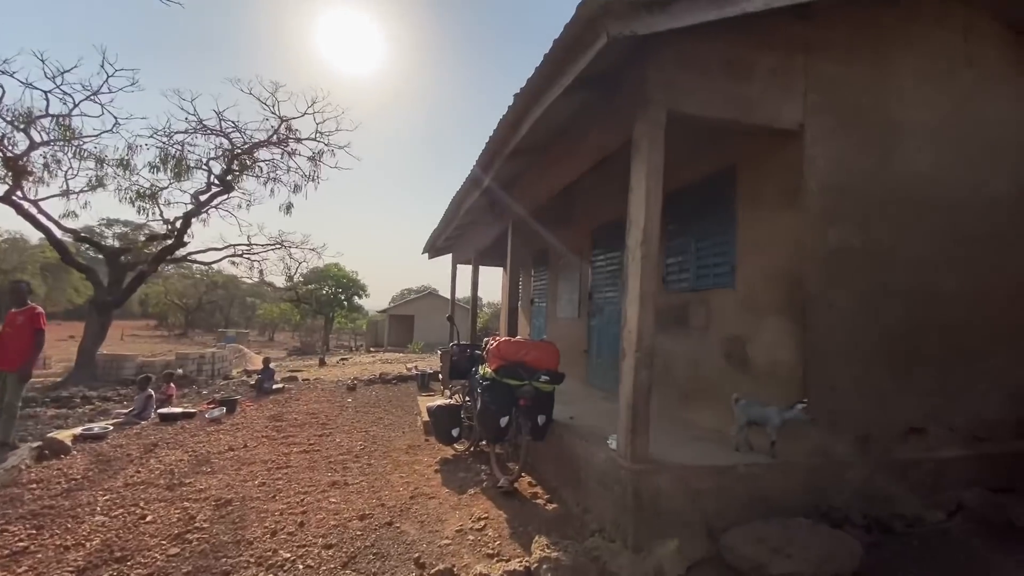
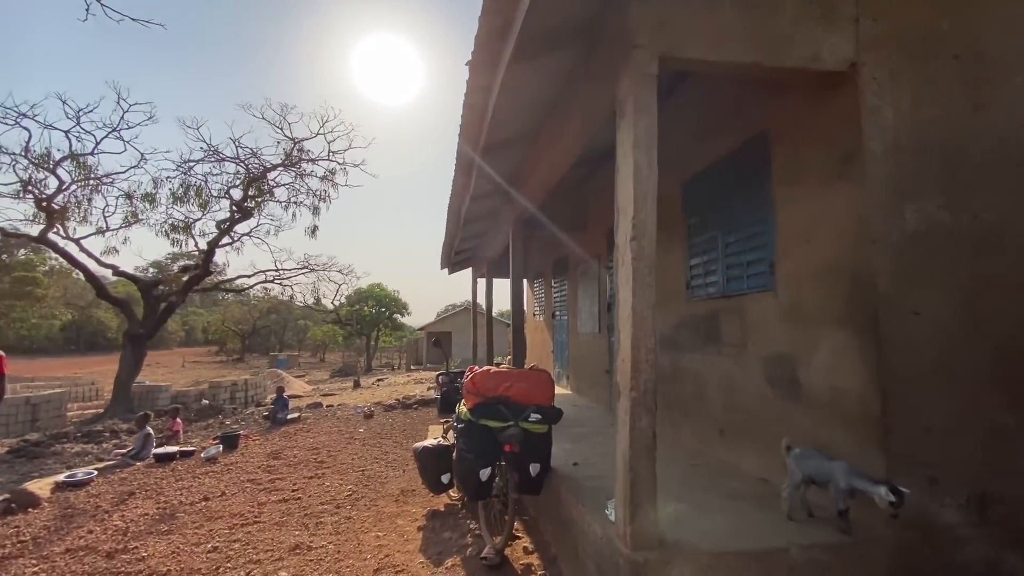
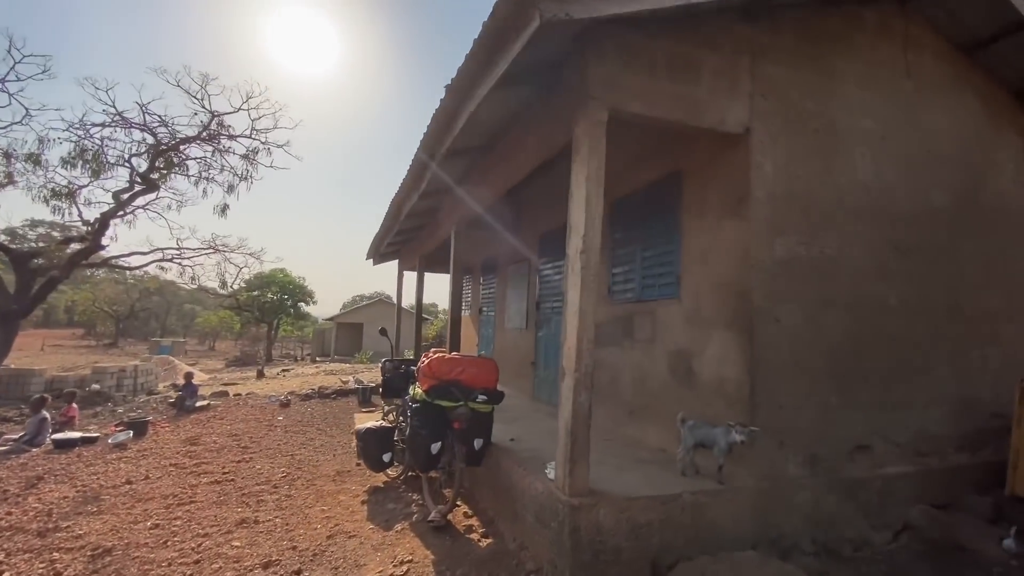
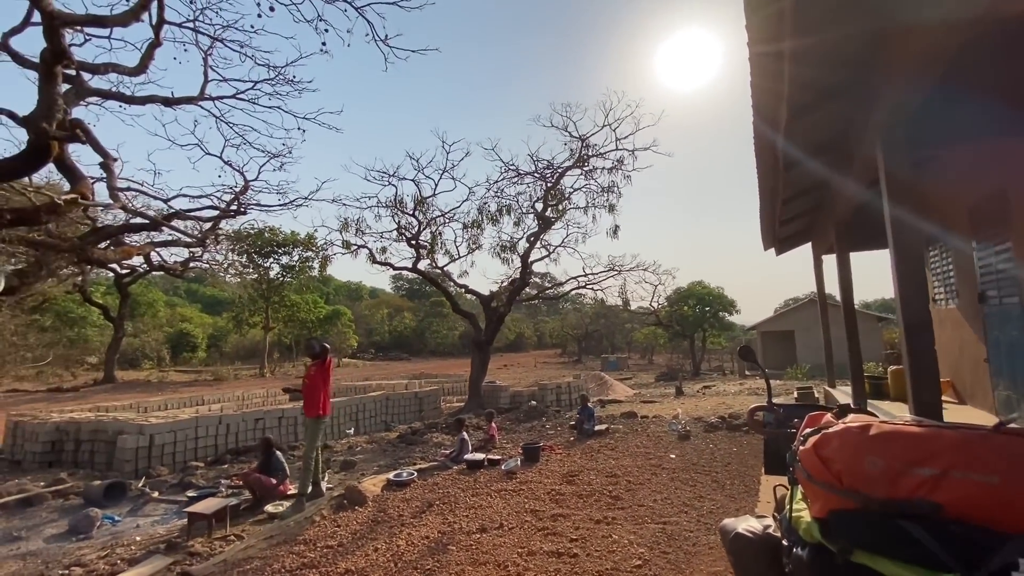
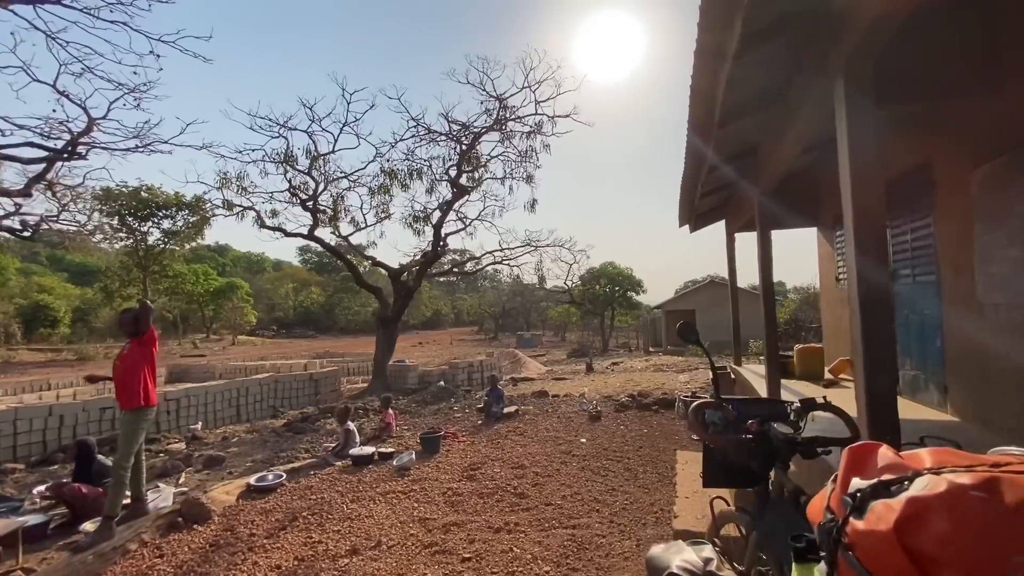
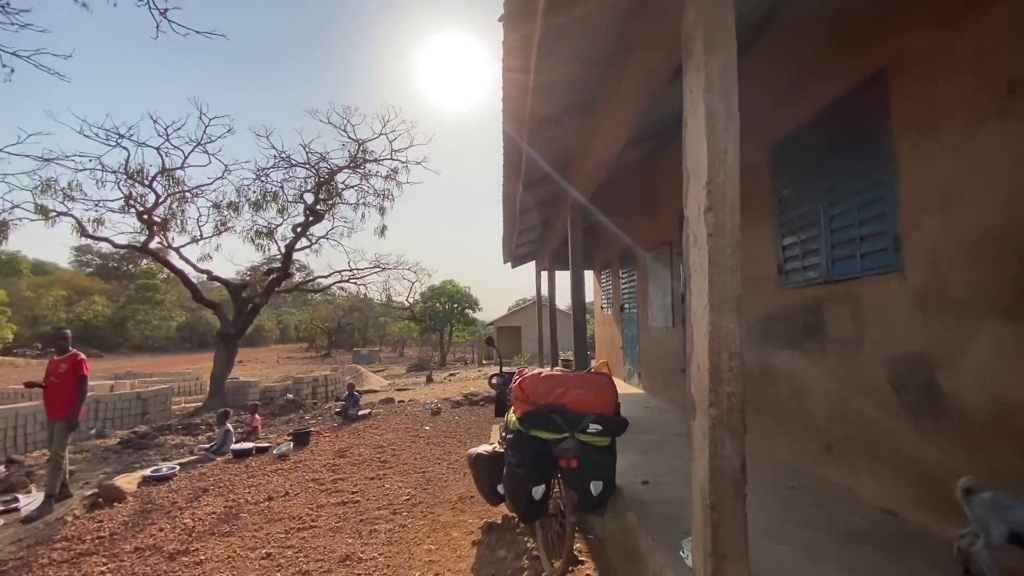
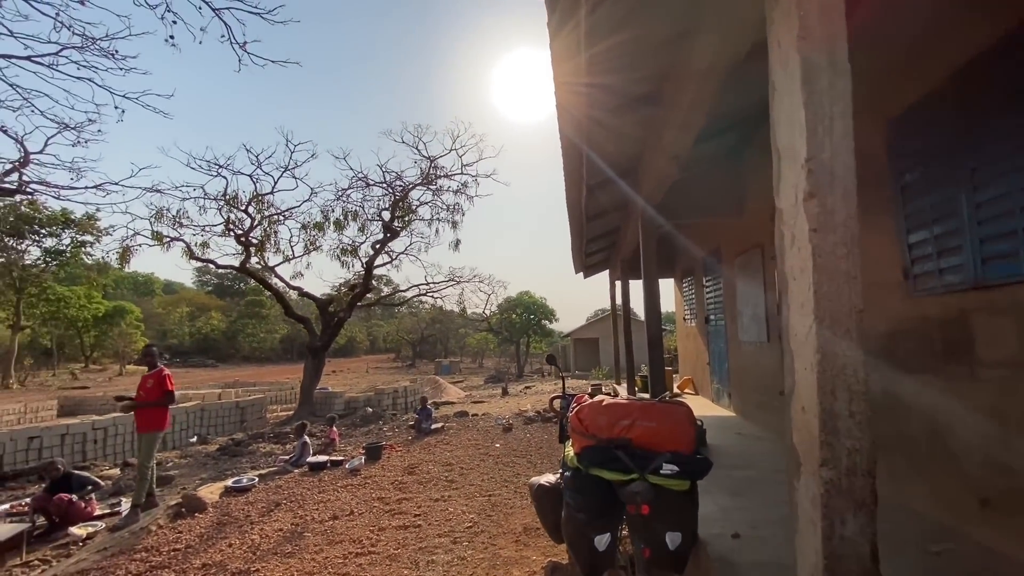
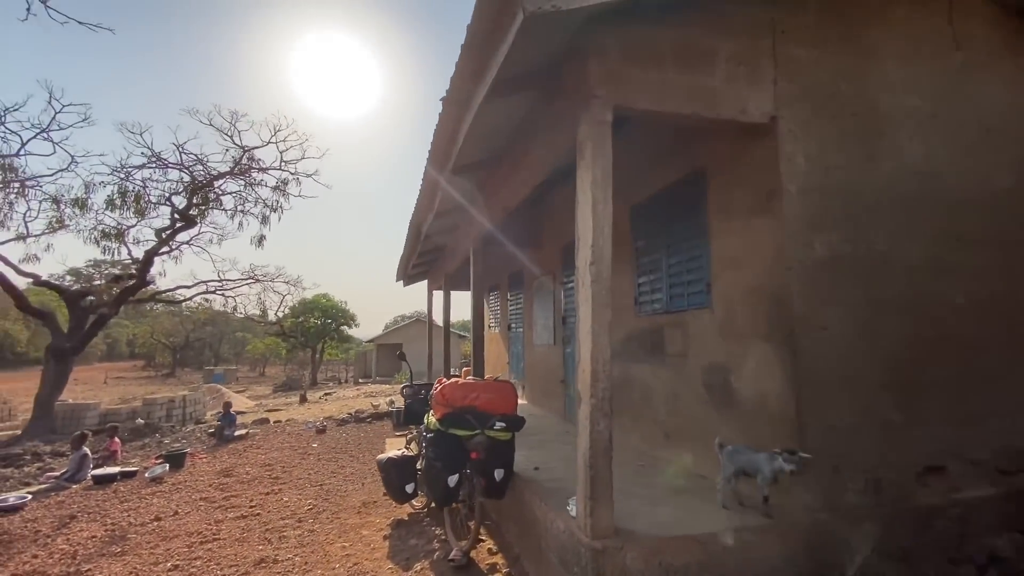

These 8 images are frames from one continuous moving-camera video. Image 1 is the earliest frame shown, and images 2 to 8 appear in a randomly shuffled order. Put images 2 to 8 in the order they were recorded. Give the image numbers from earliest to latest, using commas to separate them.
3, 8, 2, 6, 7, 4, 5
